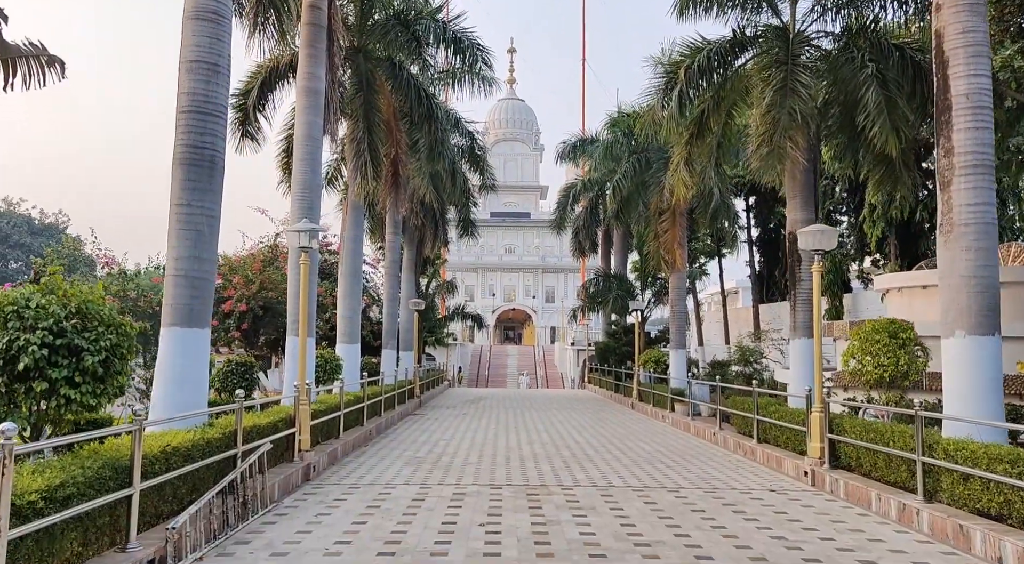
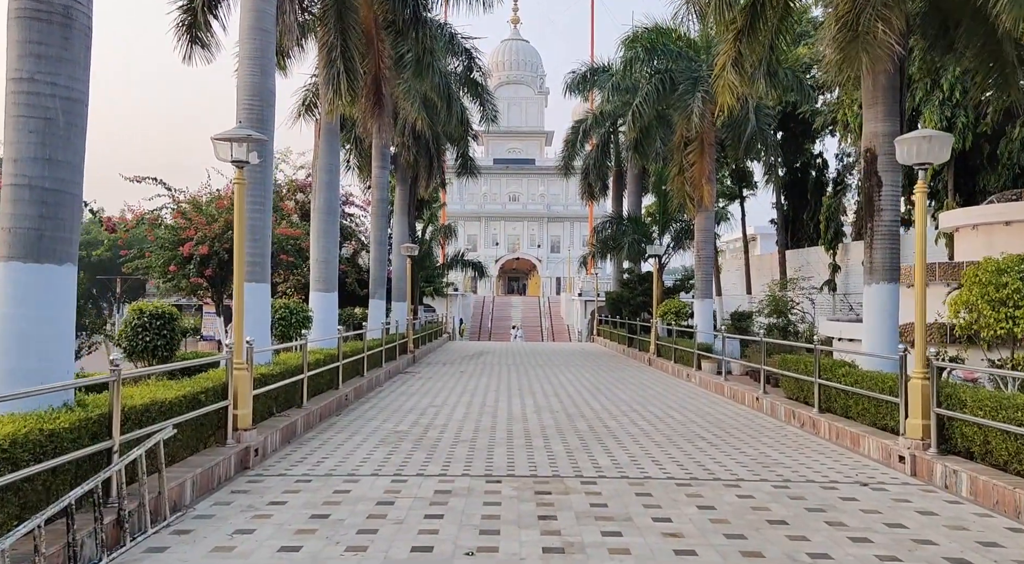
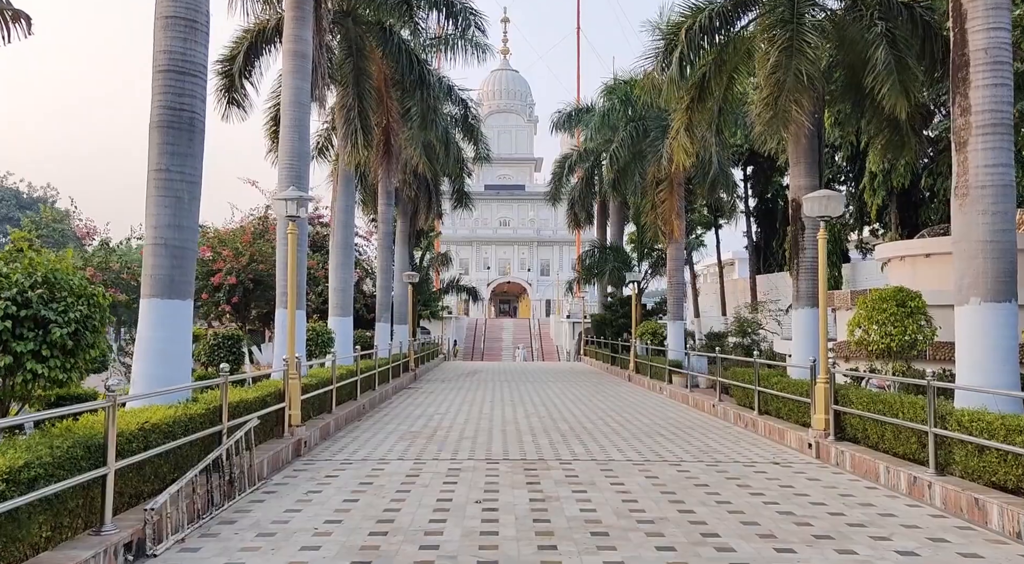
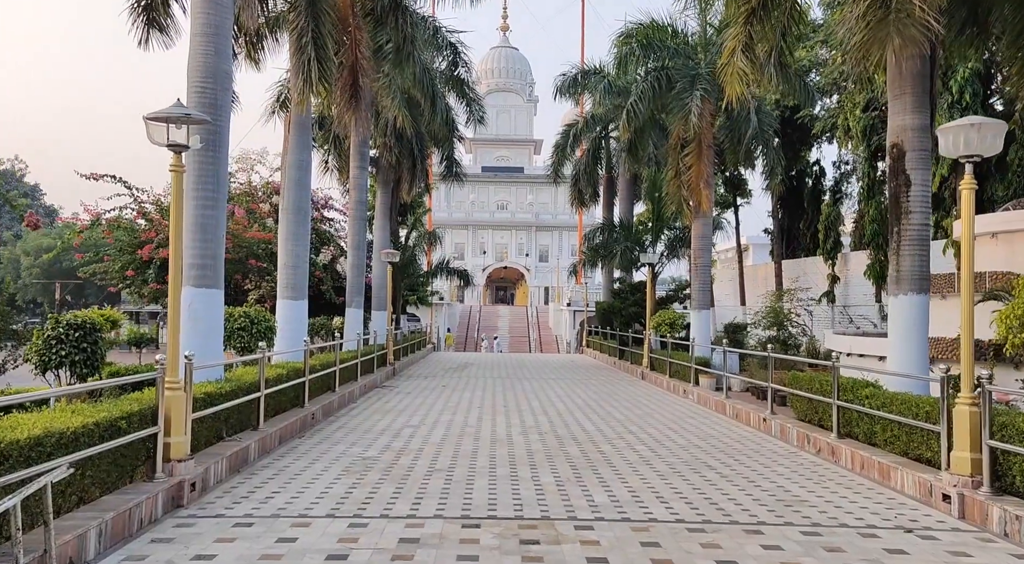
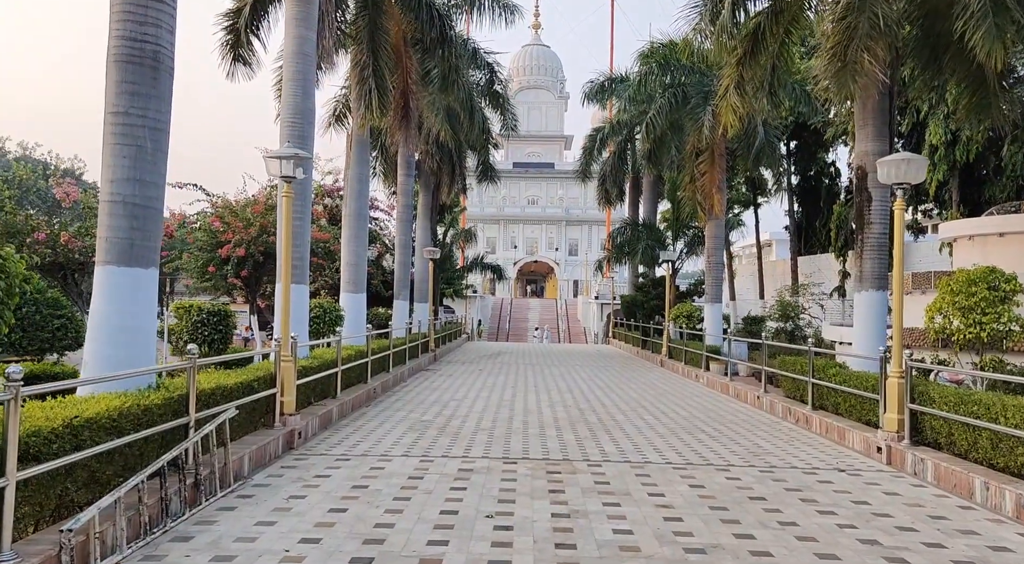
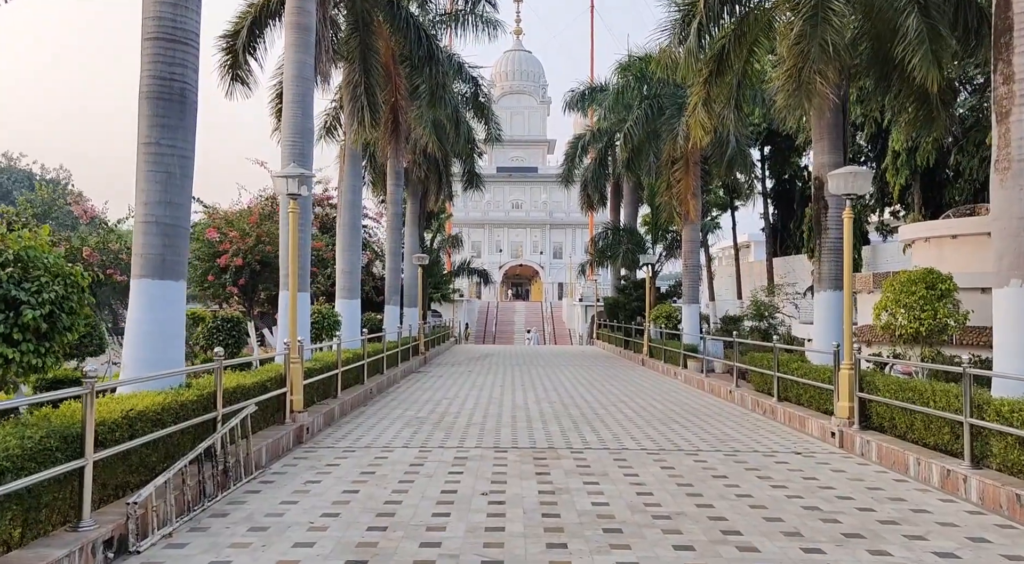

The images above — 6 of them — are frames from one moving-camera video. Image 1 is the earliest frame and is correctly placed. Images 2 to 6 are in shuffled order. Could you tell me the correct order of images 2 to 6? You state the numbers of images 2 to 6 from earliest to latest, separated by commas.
3, 6, 5, 2, 4
